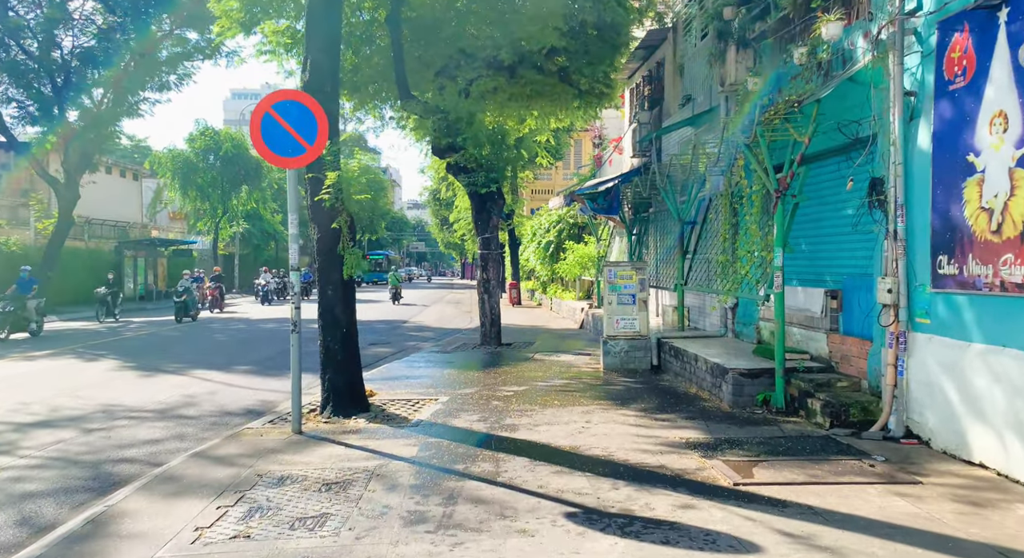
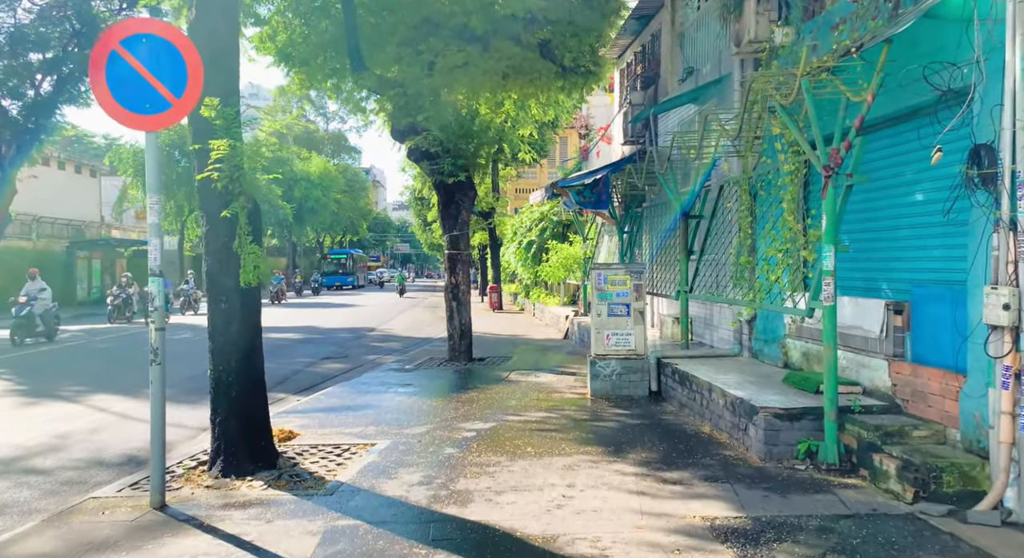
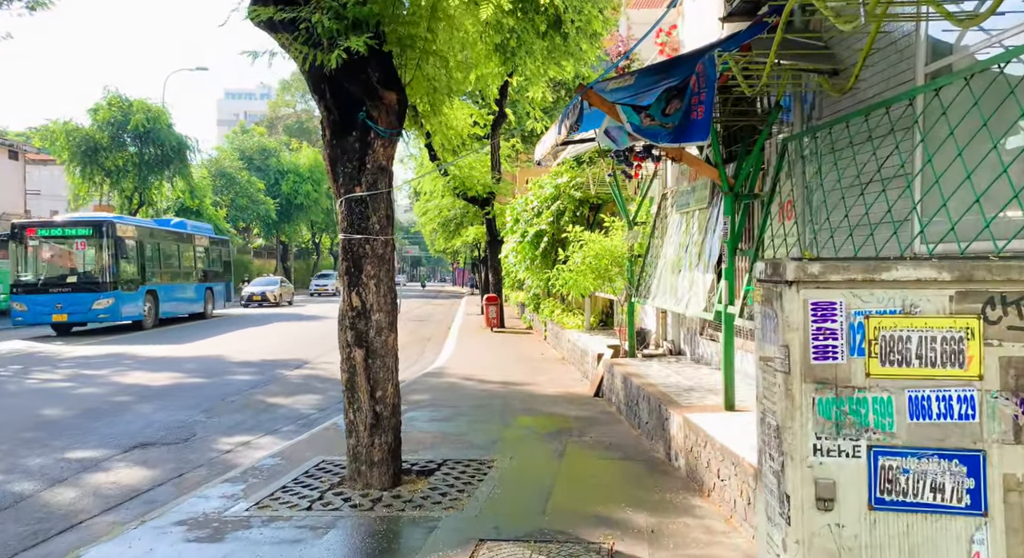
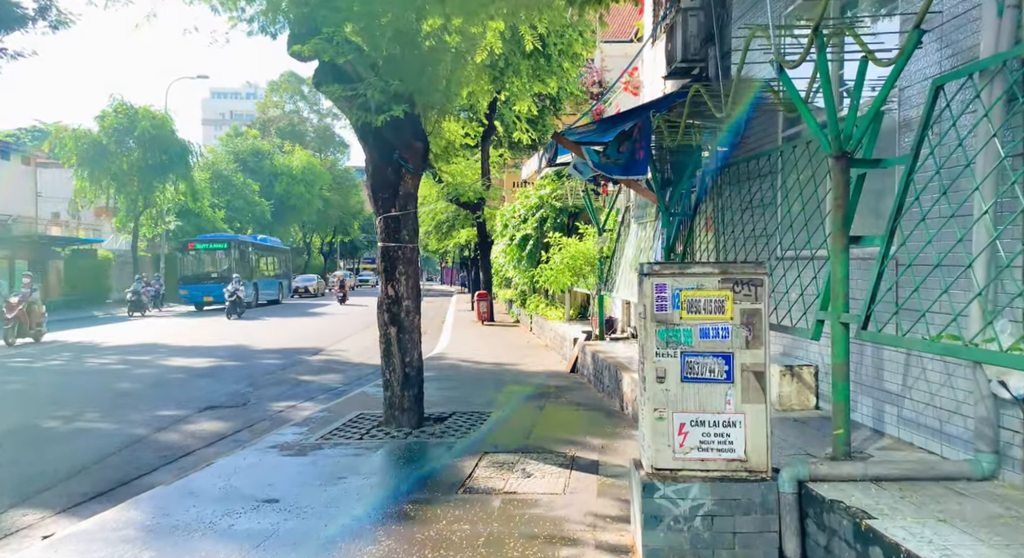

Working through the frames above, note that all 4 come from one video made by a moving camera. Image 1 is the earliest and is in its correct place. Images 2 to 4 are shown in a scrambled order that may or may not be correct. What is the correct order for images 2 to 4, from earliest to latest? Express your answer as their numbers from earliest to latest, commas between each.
2, 4, 3
